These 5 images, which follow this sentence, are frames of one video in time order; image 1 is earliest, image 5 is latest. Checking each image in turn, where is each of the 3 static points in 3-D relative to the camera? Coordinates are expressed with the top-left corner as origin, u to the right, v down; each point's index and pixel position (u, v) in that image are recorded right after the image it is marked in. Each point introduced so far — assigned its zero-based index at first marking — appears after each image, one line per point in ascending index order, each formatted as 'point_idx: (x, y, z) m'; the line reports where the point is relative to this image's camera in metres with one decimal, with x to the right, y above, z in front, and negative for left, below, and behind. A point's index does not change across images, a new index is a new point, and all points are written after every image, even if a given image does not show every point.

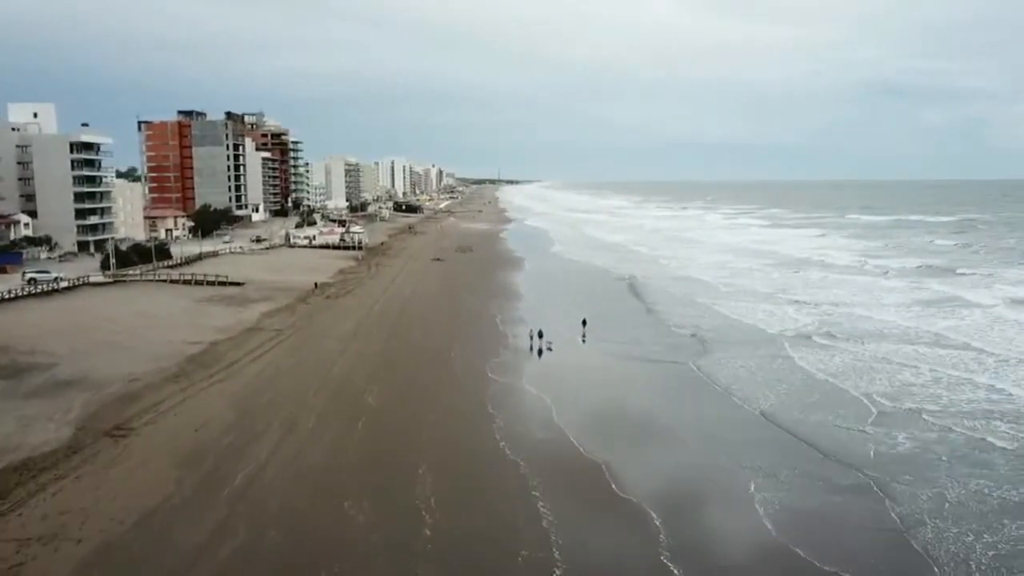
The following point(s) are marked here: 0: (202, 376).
0: (-7.4, -2.1, +17.2) m
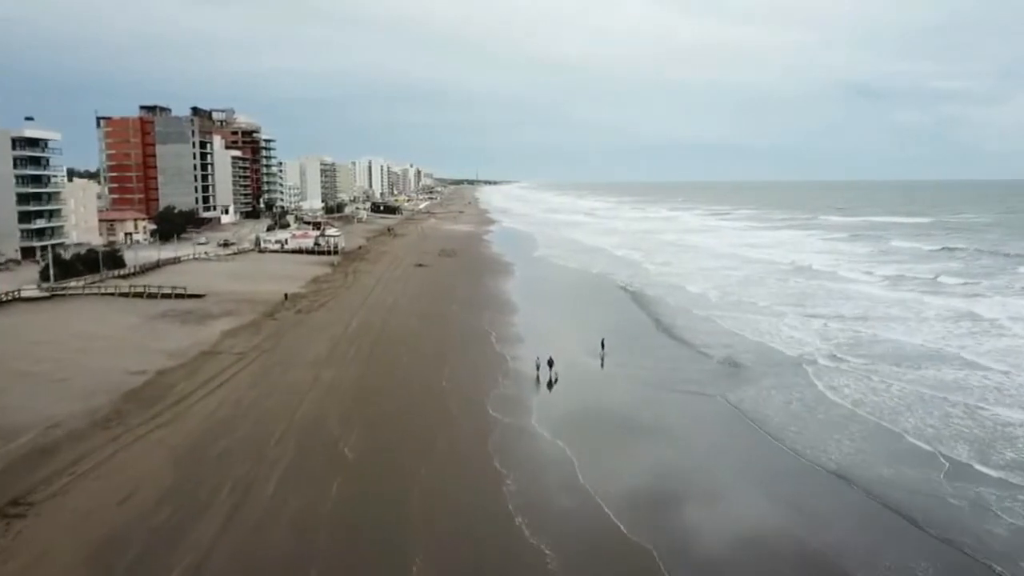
0: (-7.3, -2.6, +14.0) m
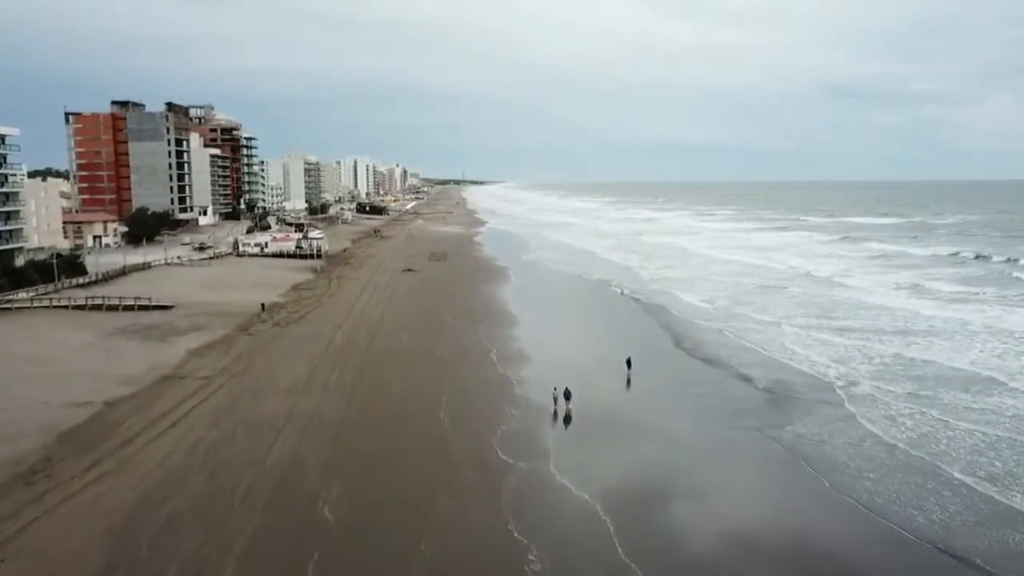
0: (-7.0, -2.9, +11.5) m
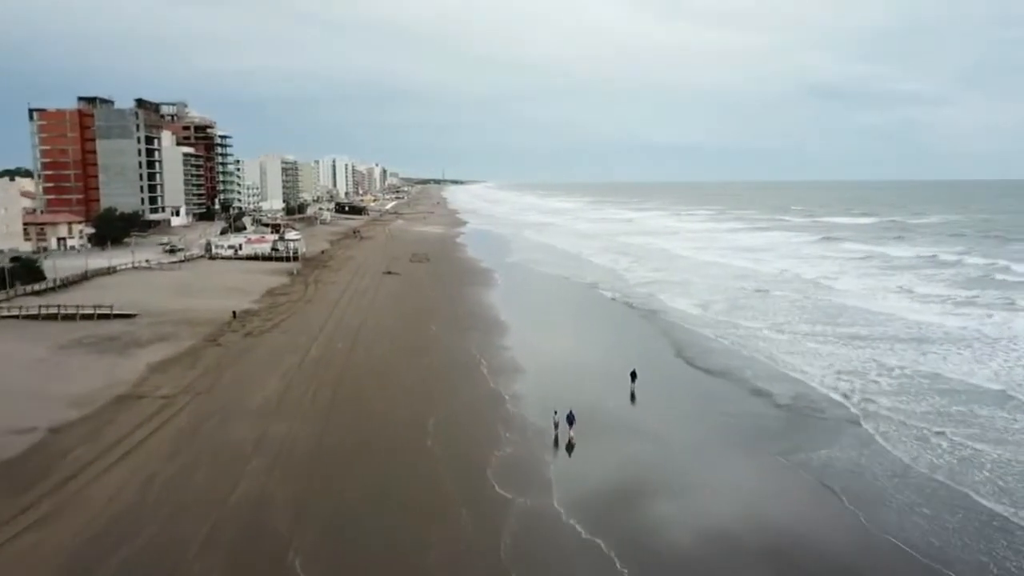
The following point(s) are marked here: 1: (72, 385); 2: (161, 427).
0: (-7.0, -3.1, +9.9) m
1: (-9.7, -2.1, +16.0) m
2: (-6.6, -2.6, +13.4) m
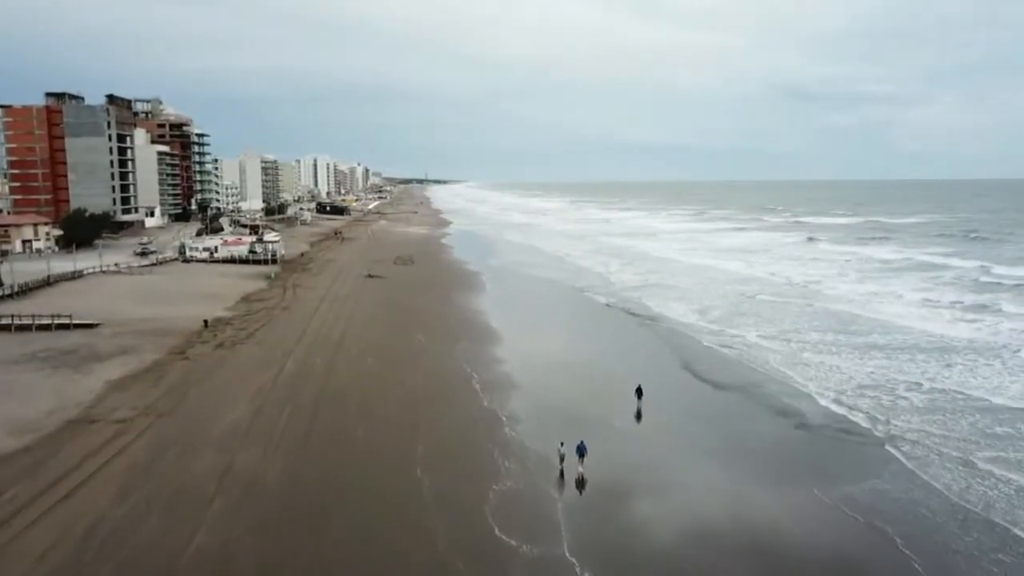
0: (-6.9, -3.4, +8.4) m
1: (-9.8, -2.4, +14.3) m
2: (-6.6, -2.8, +11.8) m
